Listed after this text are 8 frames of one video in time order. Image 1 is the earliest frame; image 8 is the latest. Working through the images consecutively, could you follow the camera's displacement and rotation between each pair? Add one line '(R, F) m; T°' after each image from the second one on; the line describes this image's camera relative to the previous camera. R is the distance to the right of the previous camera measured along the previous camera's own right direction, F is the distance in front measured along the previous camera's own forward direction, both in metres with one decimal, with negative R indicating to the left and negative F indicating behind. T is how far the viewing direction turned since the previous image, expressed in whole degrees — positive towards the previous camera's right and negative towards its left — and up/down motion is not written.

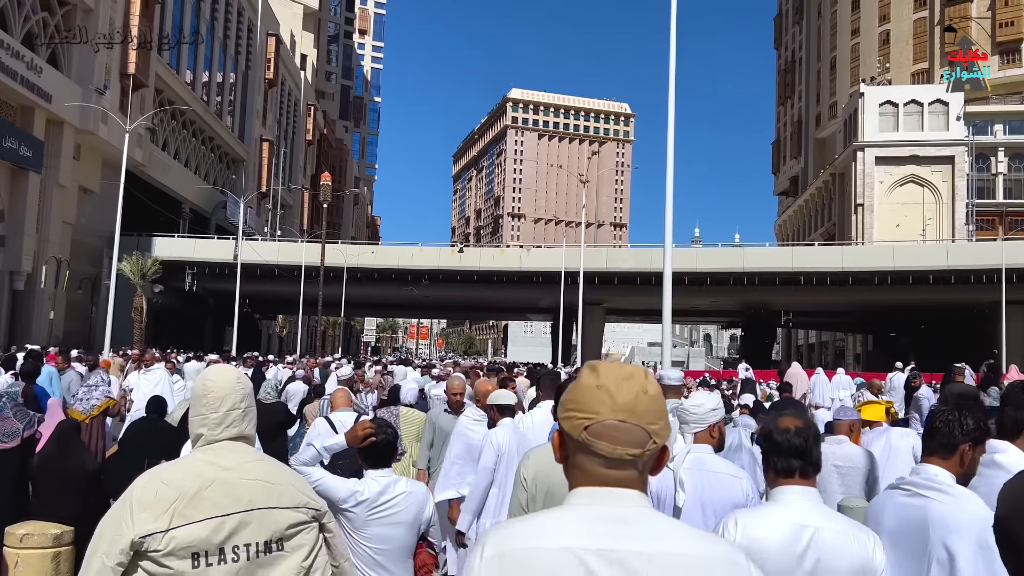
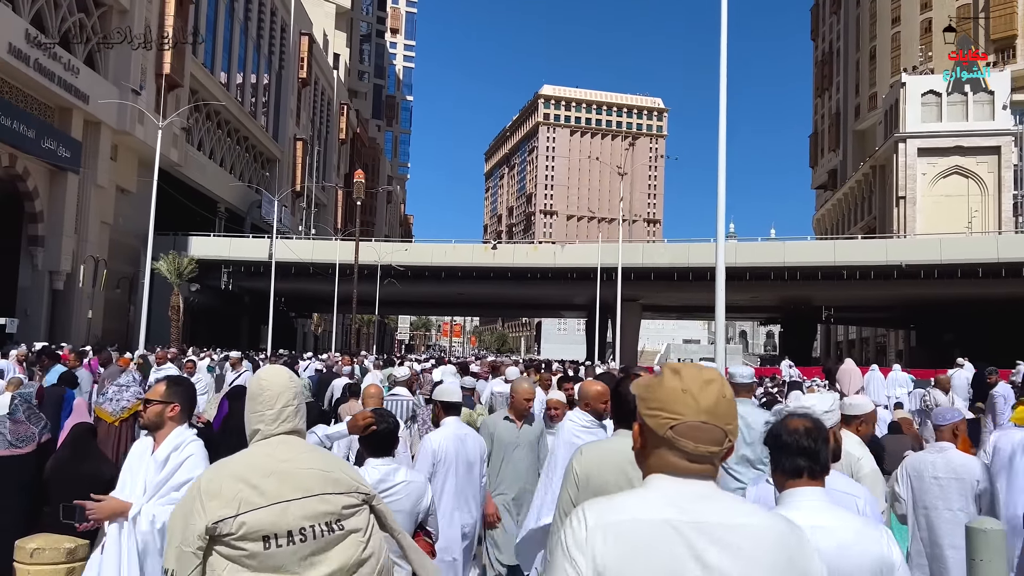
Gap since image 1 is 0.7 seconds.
(-0.1, +0.4) m; -2°
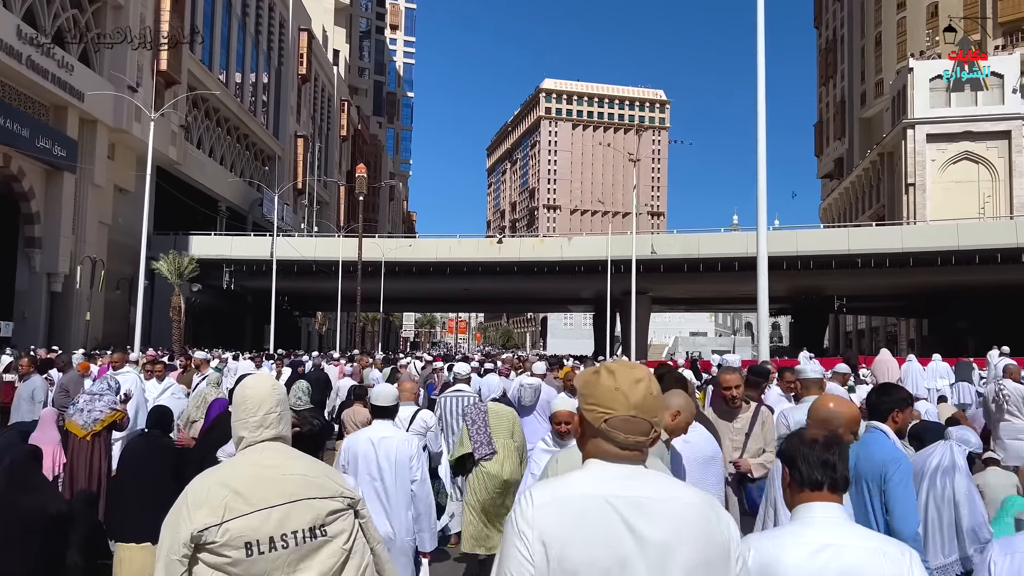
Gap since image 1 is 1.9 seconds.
(-0.2, +0.8) m; 0°
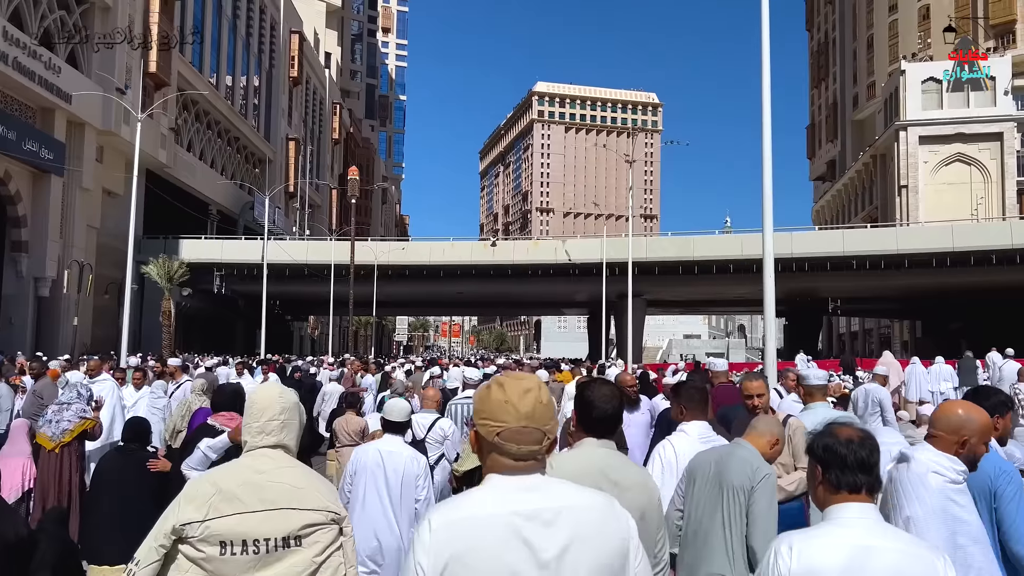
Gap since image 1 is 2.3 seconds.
(0.0, +0.3) m; 0°
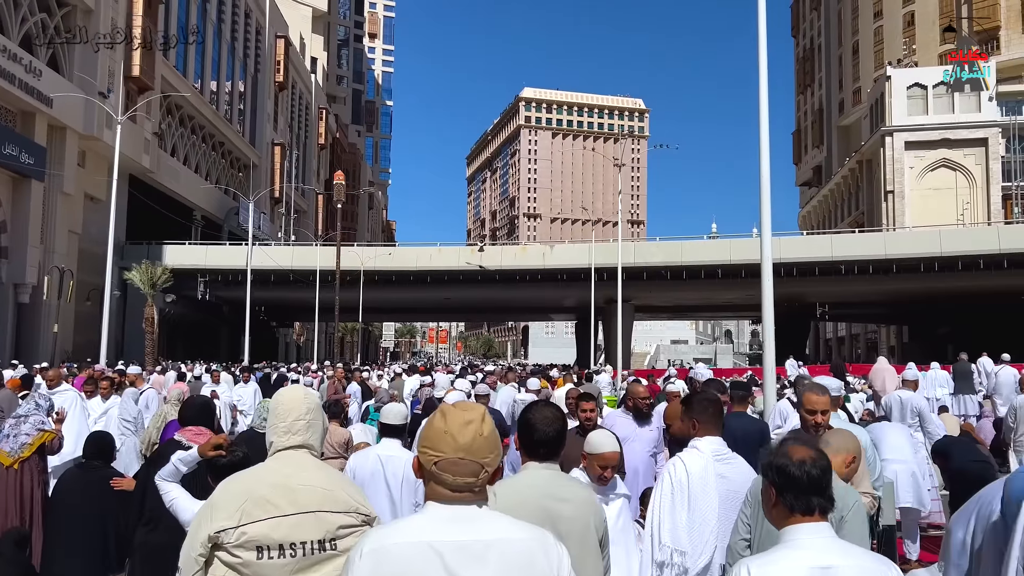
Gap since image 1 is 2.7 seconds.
(0.0, +0.3) m; +1°
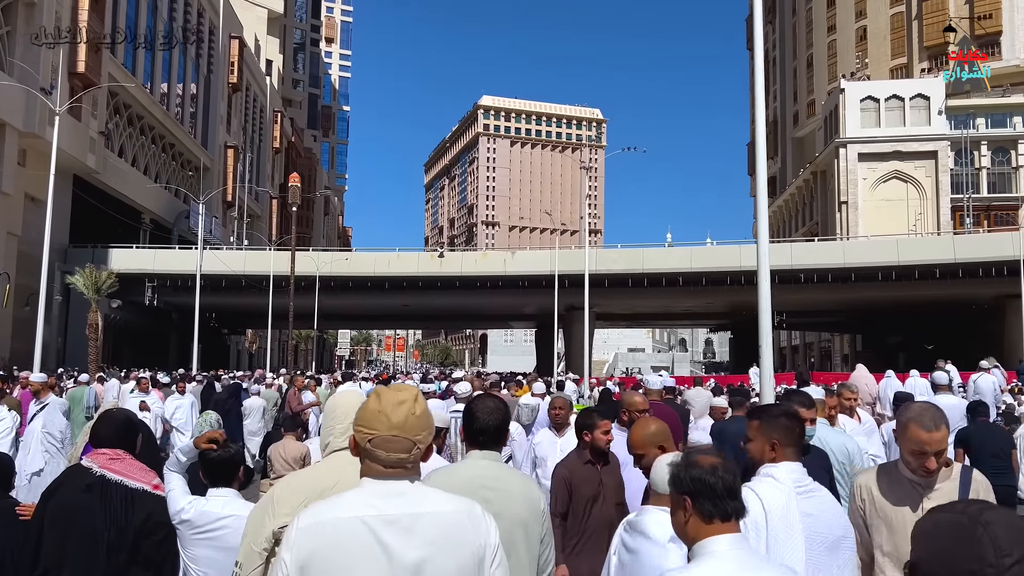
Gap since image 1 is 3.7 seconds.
(-0.2, +0.7) m; +3°
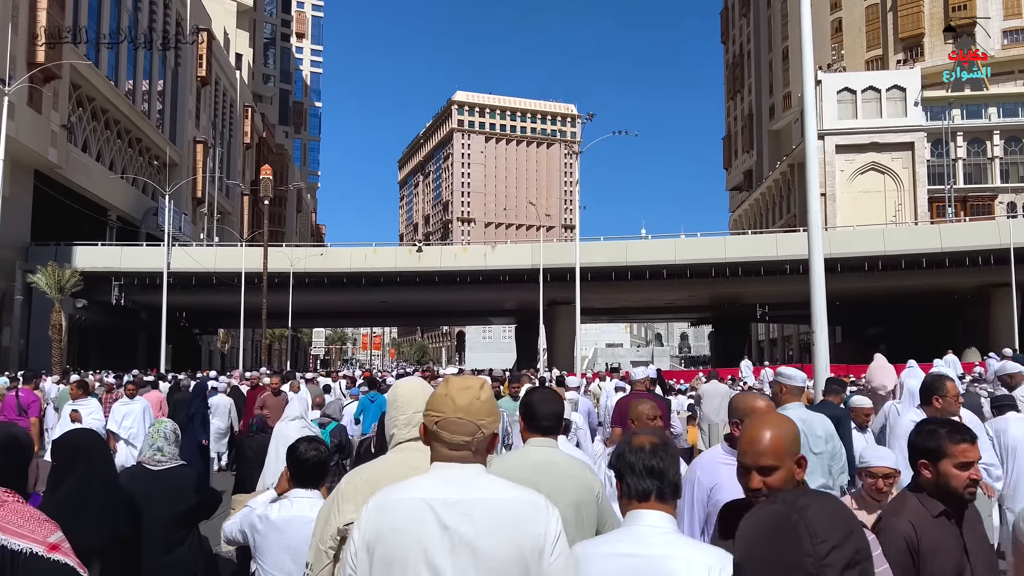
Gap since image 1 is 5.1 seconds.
(-0.3, +1.0) m; +2°
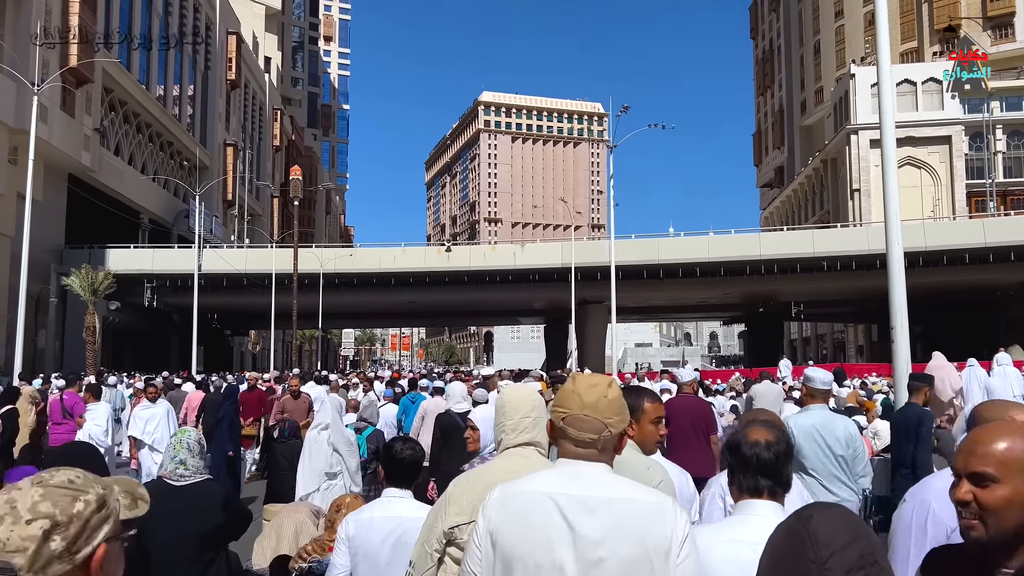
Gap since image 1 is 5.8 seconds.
(-0.1, +0.4) m; -2°
